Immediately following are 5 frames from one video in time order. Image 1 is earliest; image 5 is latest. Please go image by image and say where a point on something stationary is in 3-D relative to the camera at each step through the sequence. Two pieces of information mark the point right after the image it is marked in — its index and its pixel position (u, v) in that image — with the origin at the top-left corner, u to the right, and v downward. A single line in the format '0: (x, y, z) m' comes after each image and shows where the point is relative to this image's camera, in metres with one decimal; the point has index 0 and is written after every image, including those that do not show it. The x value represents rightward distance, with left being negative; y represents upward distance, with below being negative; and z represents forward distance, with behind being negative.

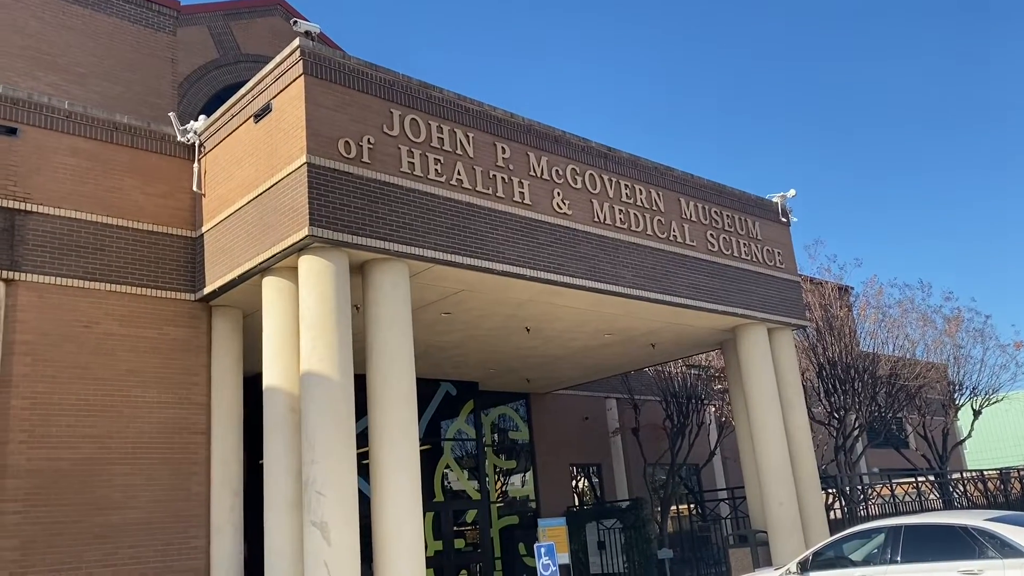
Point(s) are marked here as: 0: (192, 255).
0: (-4.7, +0.5, +12.4) m
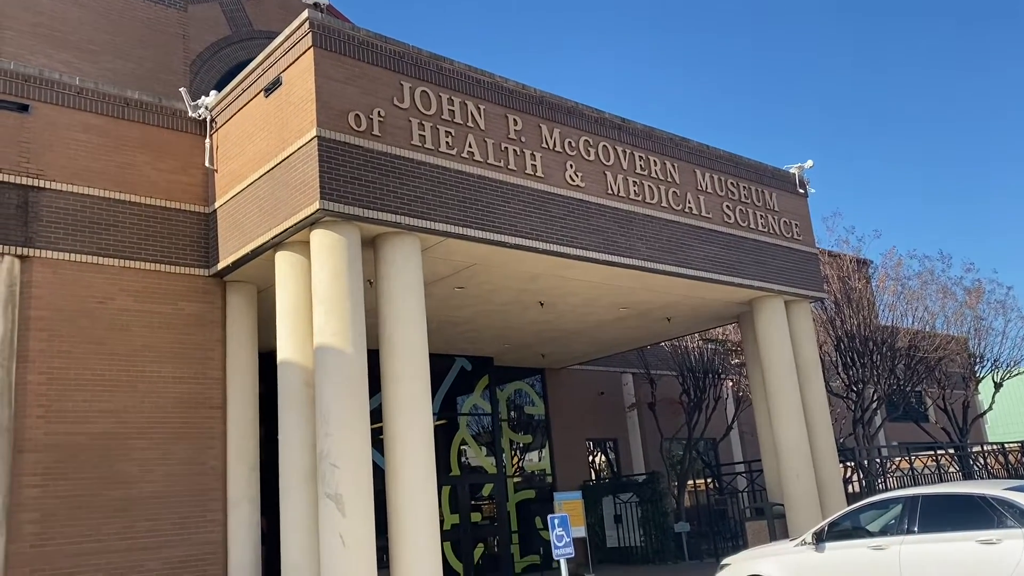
0: (-4.5, +0.8, +12.4) m
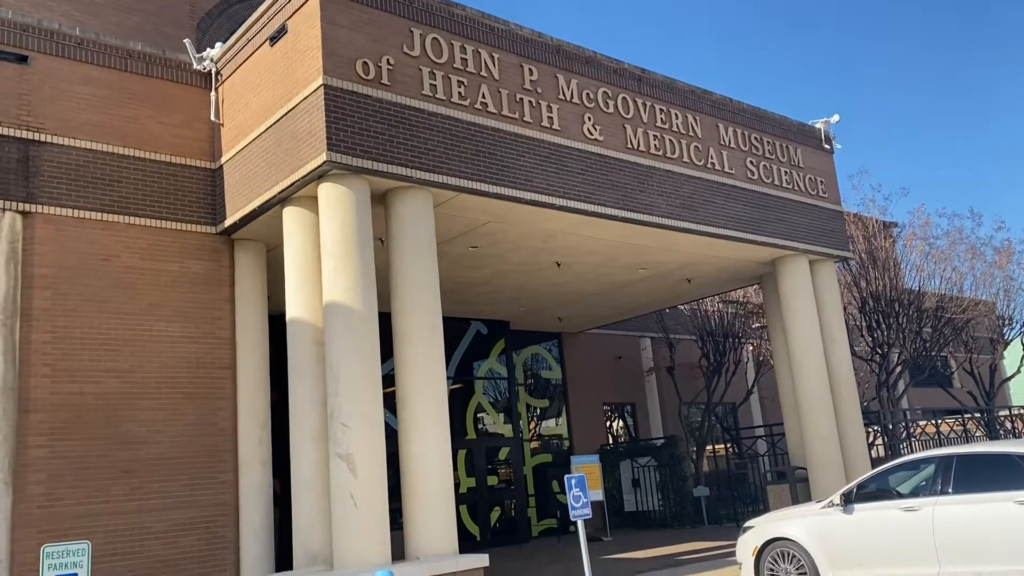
0: (-4.3, +1.4, +12.1) m
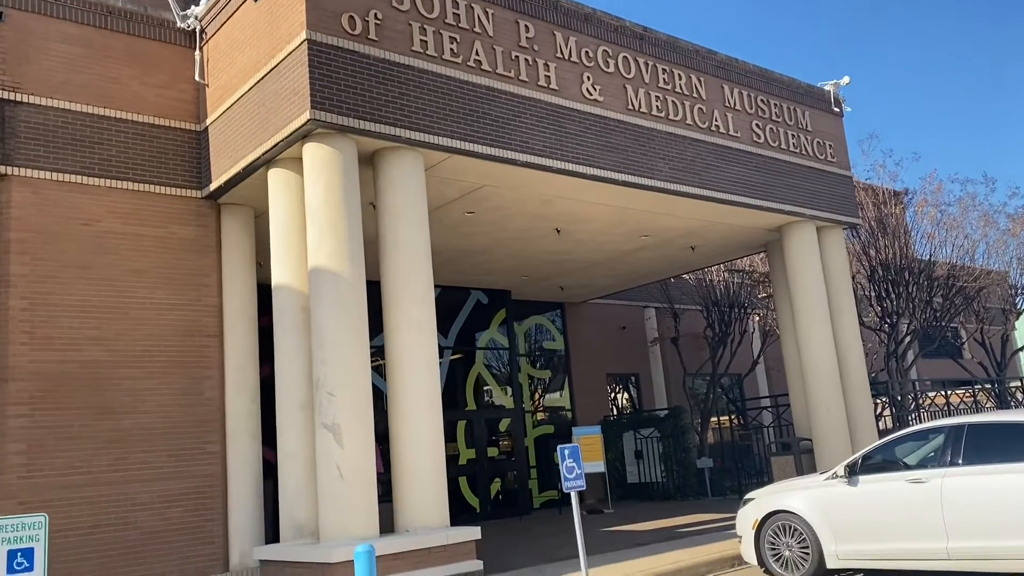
0: (-4.3, +1.9, +11.7) m
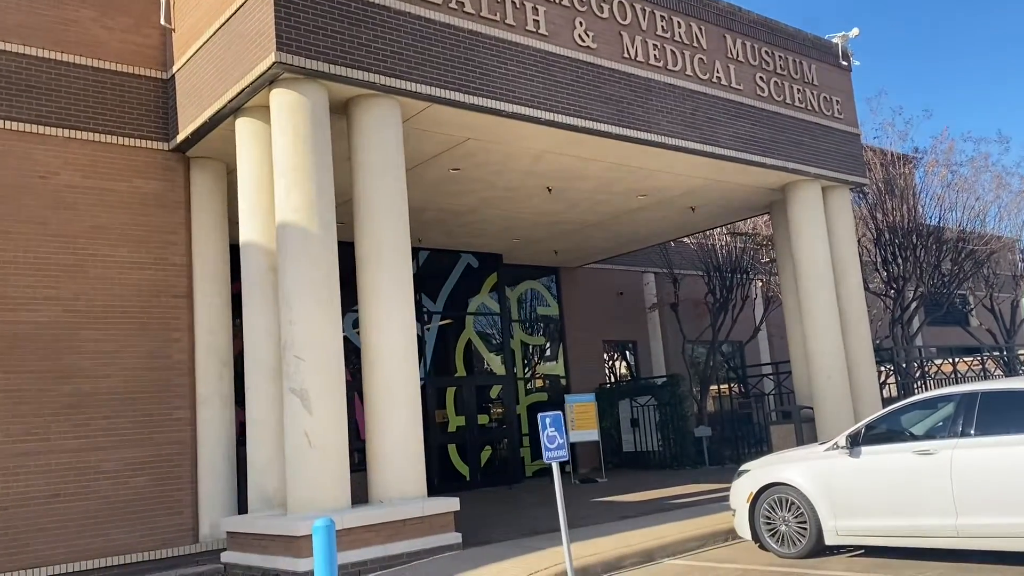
0: (-4.5, +2.4, +11.0) m
